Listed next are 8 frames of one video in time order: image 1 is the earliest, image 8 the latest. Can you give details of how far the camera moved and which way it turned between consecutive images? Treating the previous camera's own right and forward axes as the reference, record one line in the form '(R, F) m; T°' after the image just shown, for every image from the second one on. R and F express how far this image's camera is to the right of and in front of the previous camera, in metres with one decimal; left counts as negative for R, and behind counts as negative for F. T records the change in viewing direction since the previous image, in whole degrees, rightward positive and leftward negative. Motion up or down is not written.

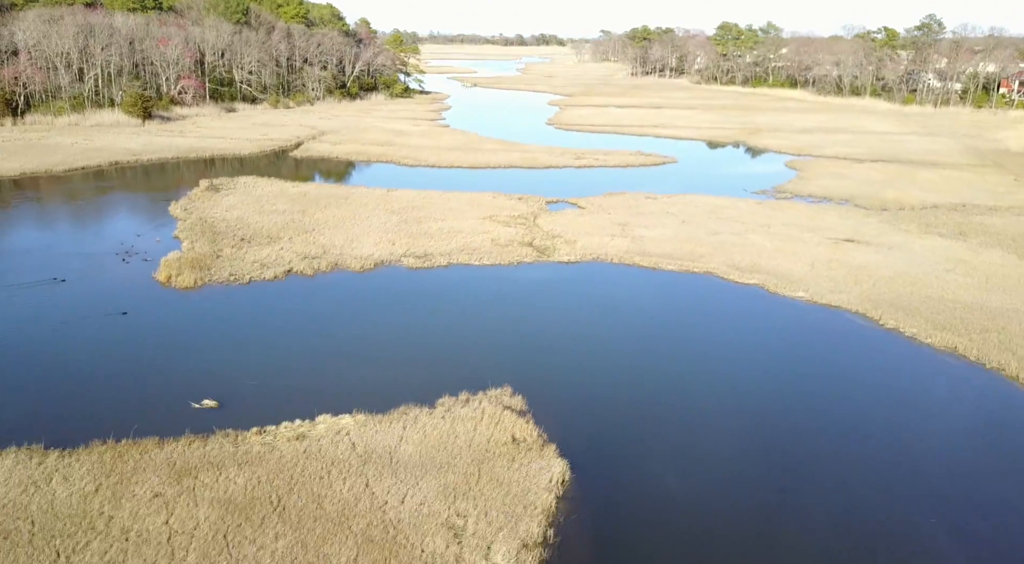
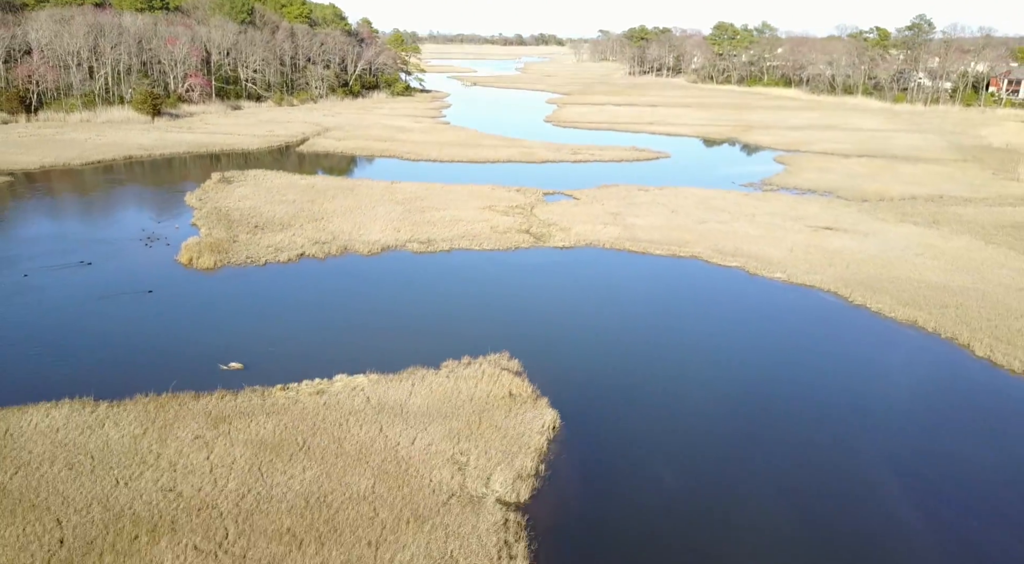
(0.0, -1.6) m; 0°
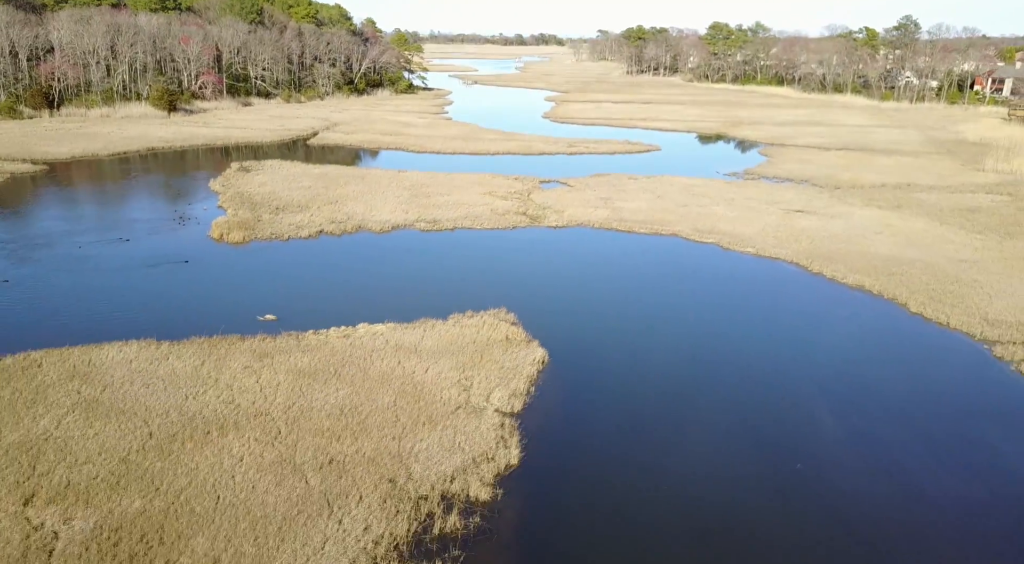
(+0.1, -2.6) m; 0°
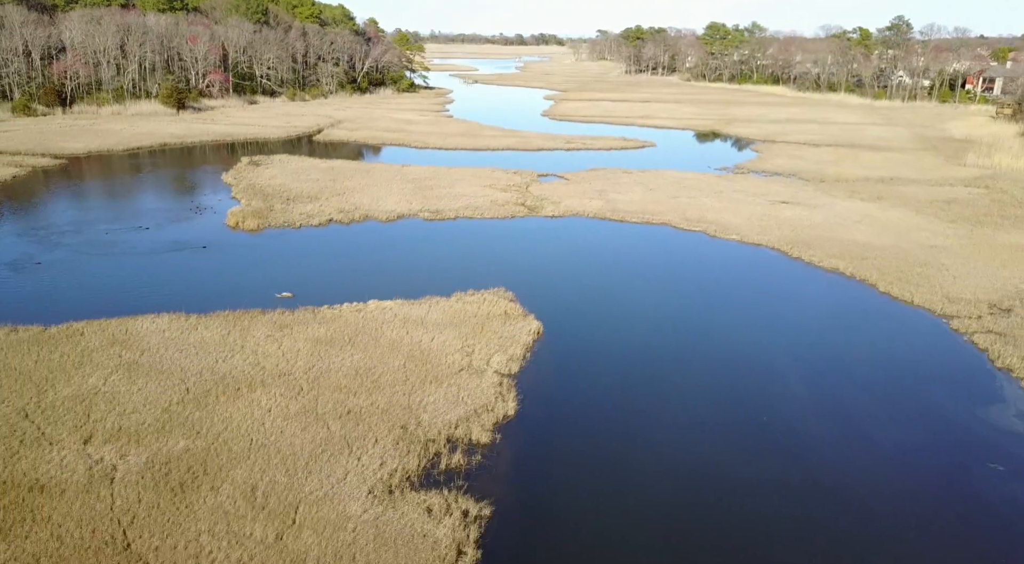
(+0.1, -1.5) m; 0°
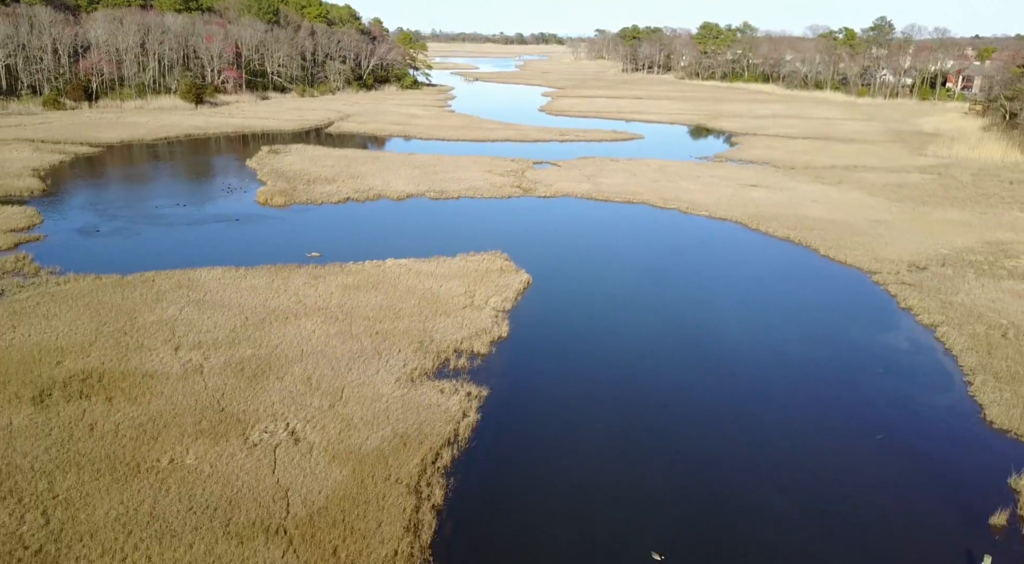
(+0.2, -3.6) m; 0°
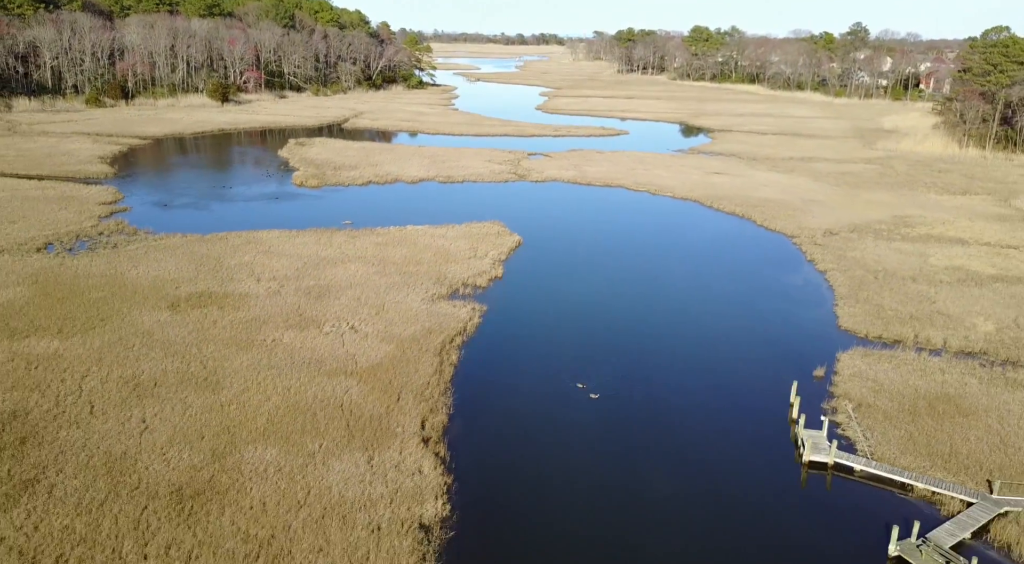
(+0.2, -5.7) m; 0°
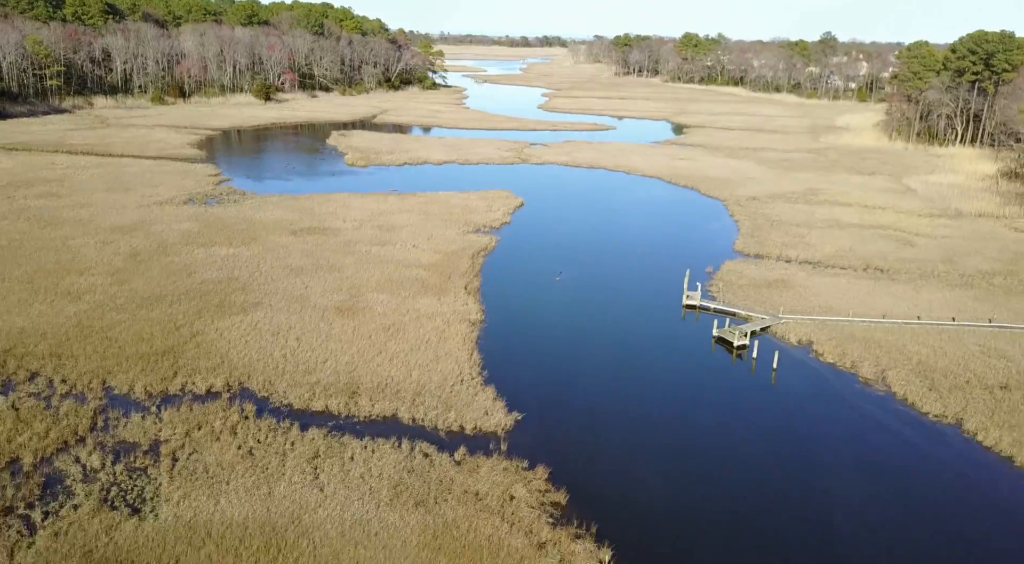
(-0.1, -9.9) m; 0°
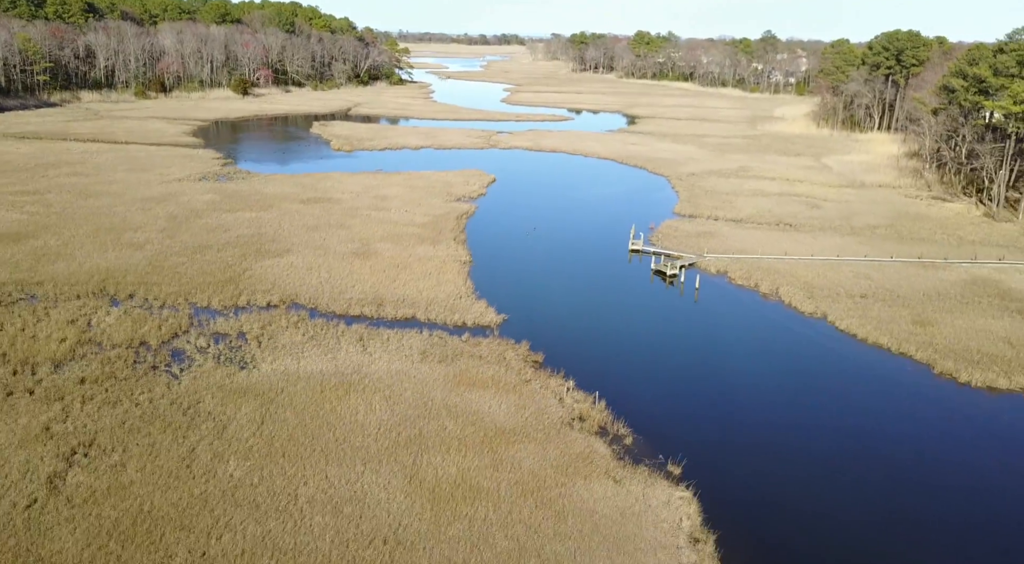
(-0.8, -5.5) m; +3°
